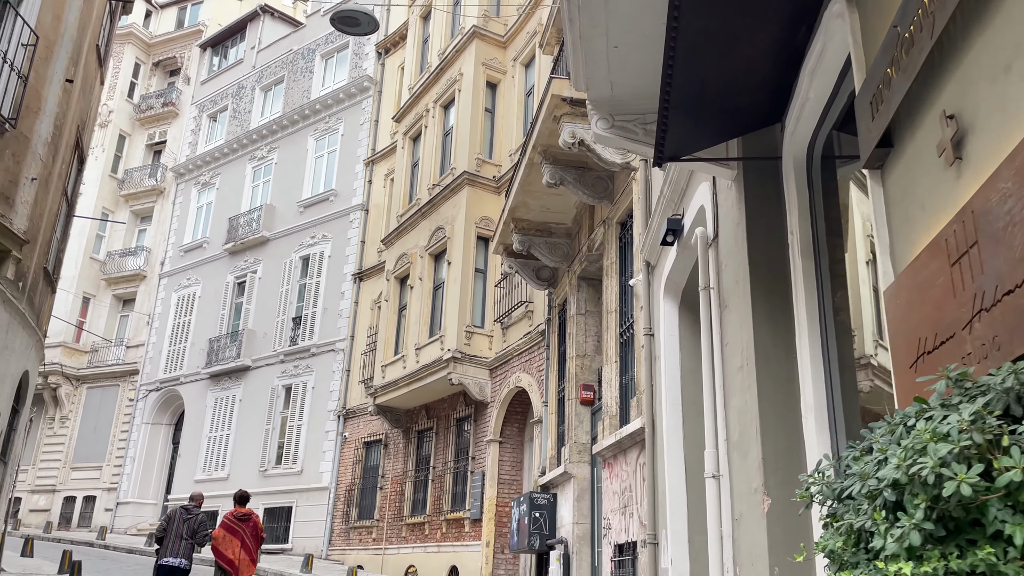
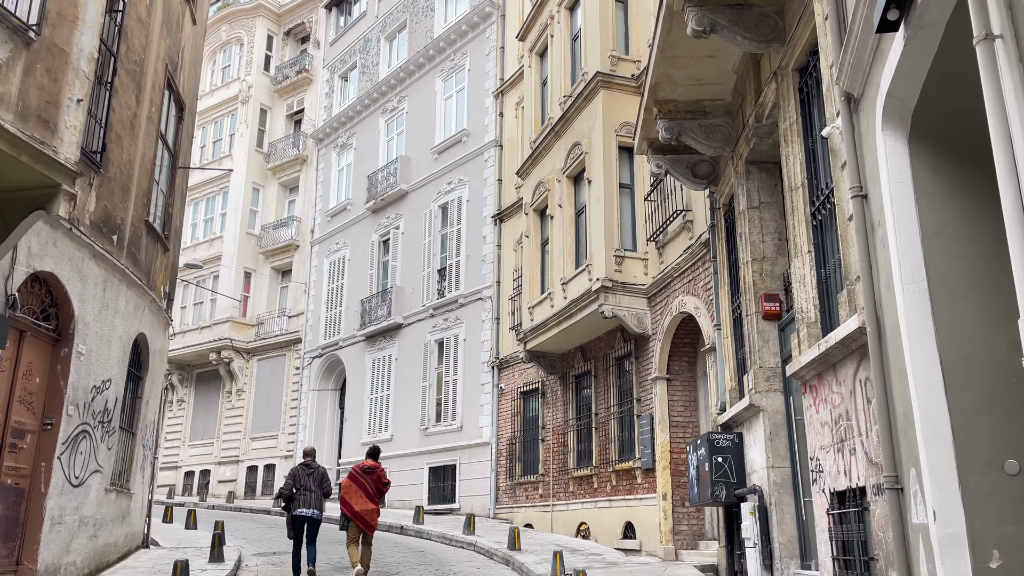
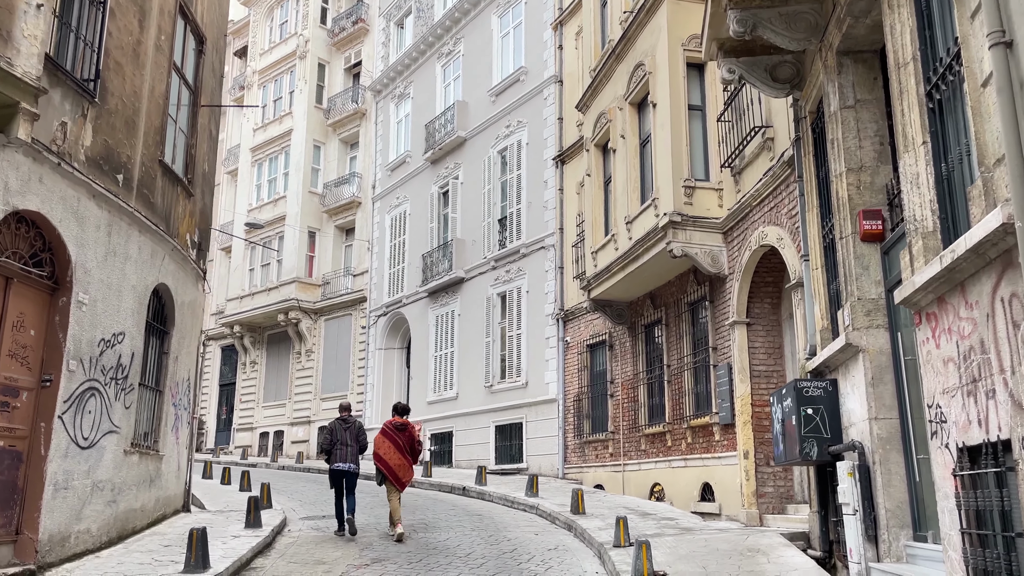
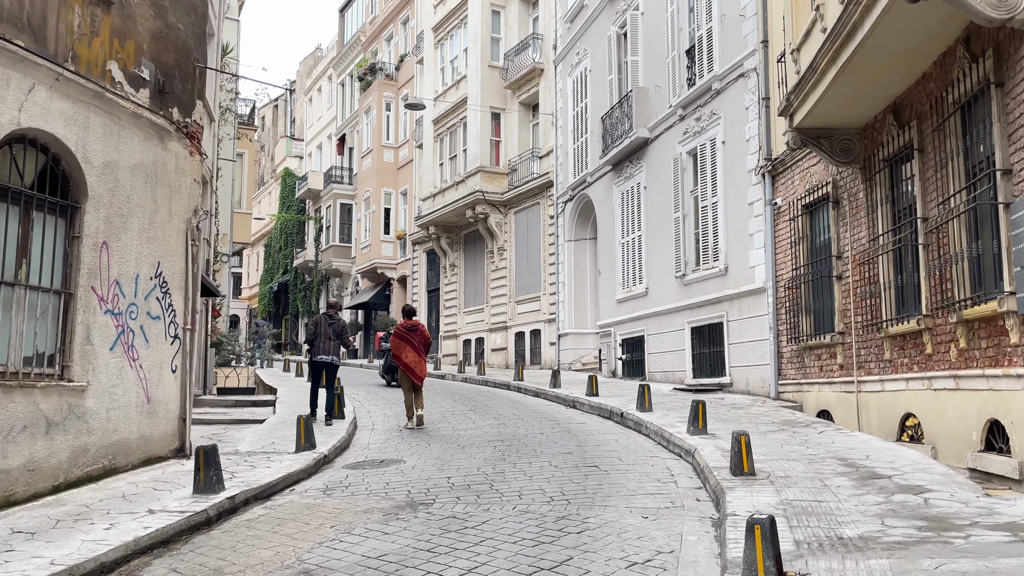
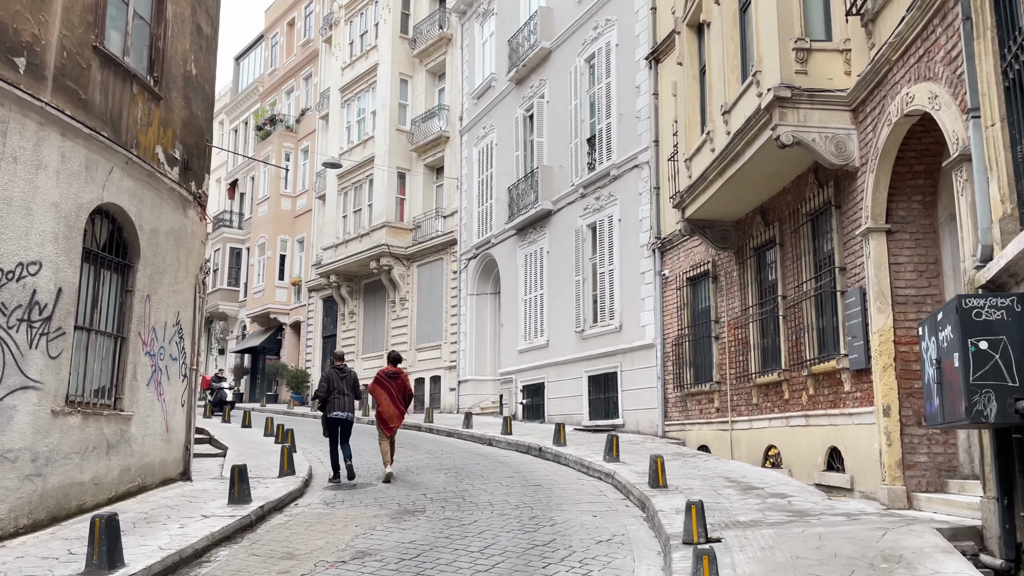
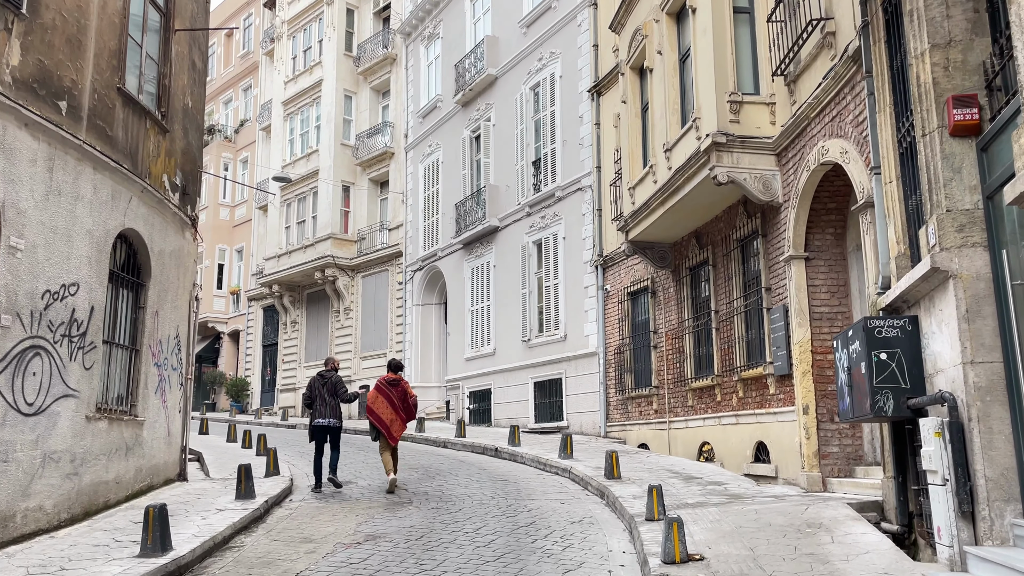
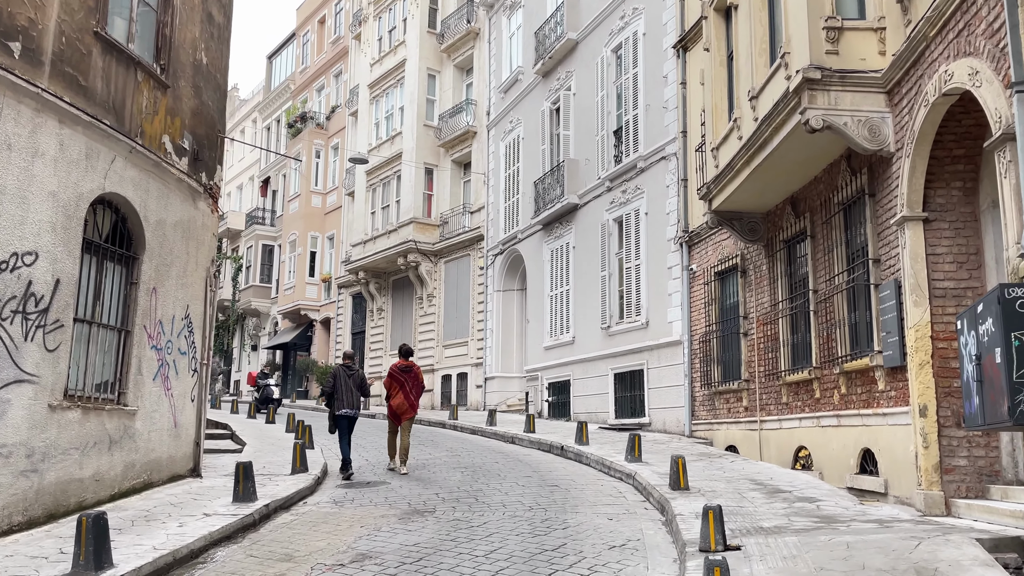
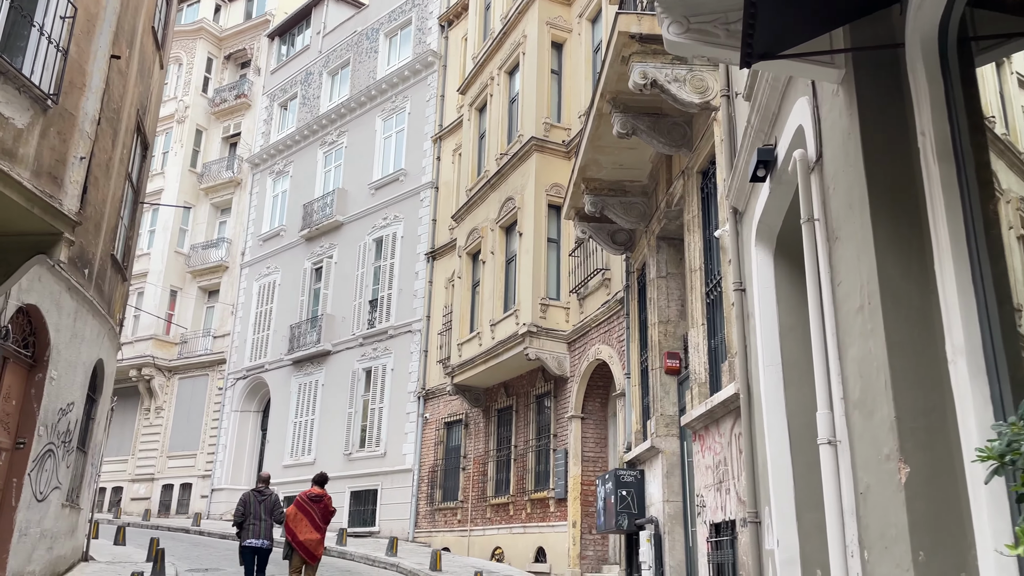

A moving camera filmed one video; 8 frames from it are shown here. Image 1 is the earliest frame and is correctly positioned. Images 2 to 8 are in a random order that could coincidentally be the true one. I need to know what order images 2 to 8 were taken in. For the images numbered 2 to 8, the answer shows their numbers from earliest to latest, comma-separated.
8, 2, 3, 6, 5, 7, 4
